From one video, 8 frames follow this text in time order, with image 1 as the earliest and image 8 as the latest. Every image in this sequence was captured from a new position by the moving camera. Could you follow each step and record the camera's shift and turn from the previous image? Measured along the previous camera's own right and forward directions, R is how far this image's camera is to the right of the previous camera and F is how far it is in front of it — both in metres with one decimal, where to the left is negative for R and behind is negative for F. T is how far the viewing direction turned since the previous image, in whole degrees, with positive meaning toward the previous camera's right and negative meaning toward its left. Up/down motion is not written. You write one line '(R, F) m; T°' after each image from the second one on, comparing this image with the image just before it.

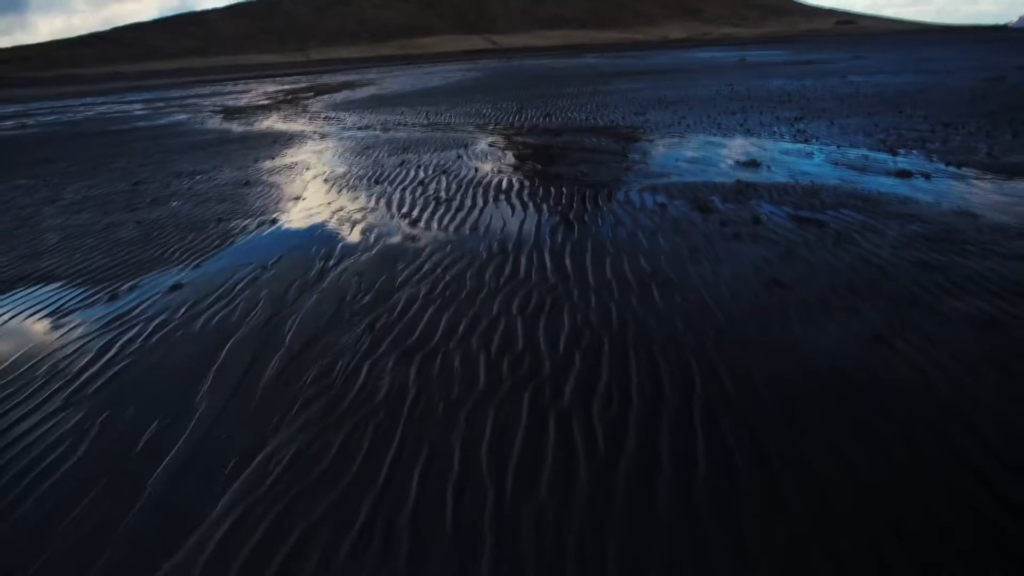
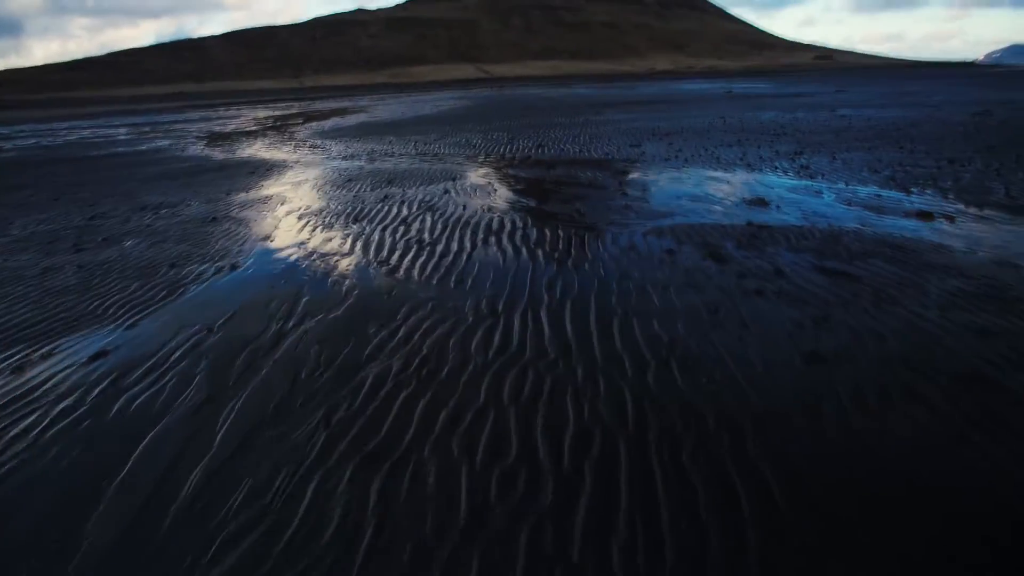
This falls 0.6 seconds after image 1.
(0.0, +0.8) m; +1°
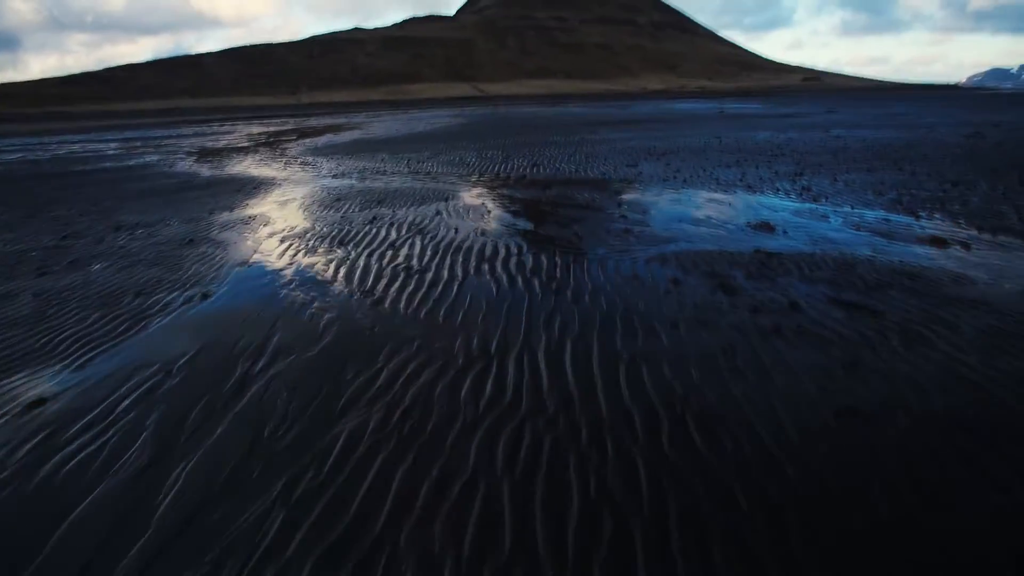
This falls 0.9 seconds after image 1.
(0.0, +0.5) m; +1°
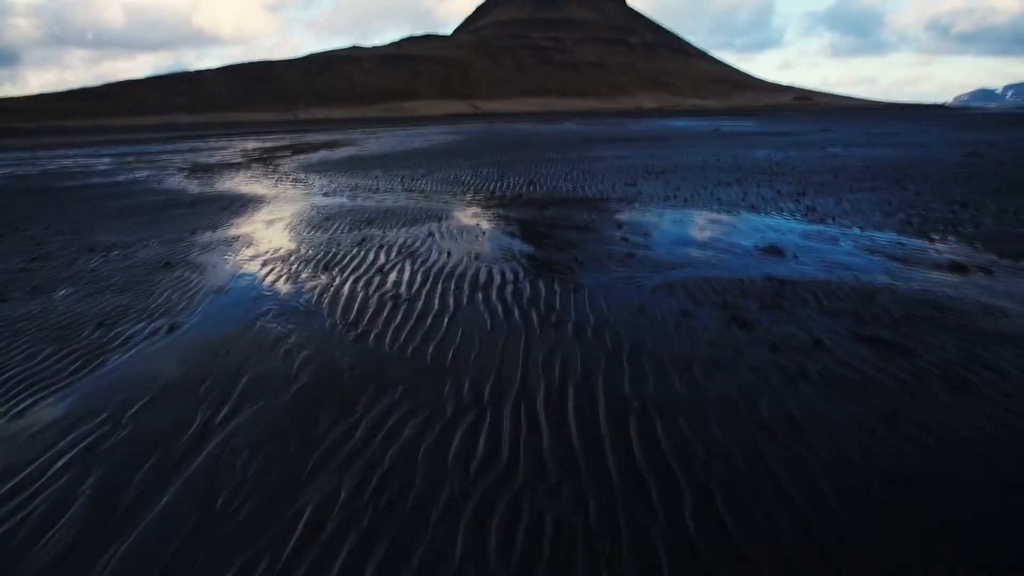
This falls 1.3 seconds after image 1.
(0.0, +0.5) m; +1°
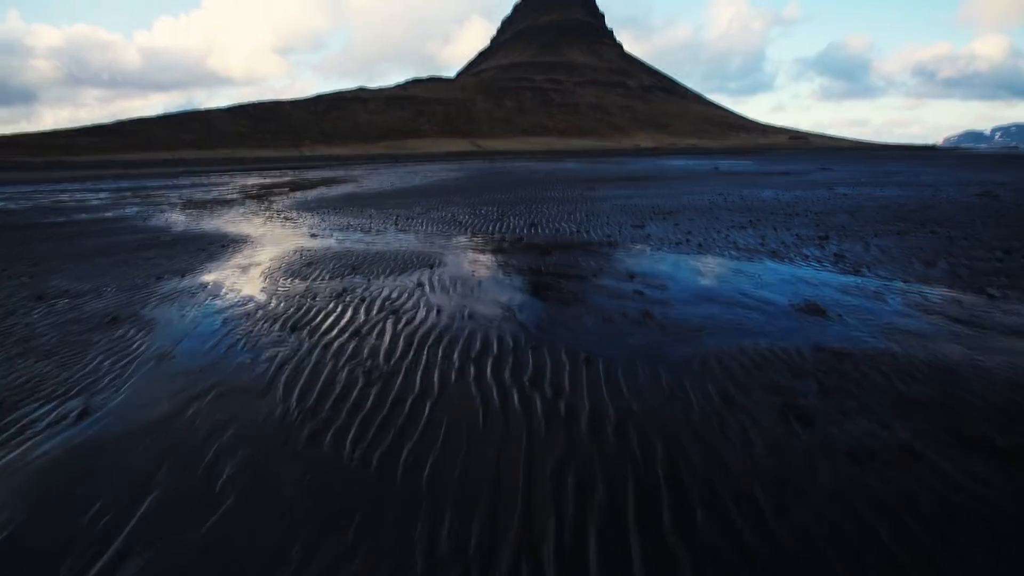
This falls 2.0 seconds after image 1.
(0.0, +1.1) m; 0°
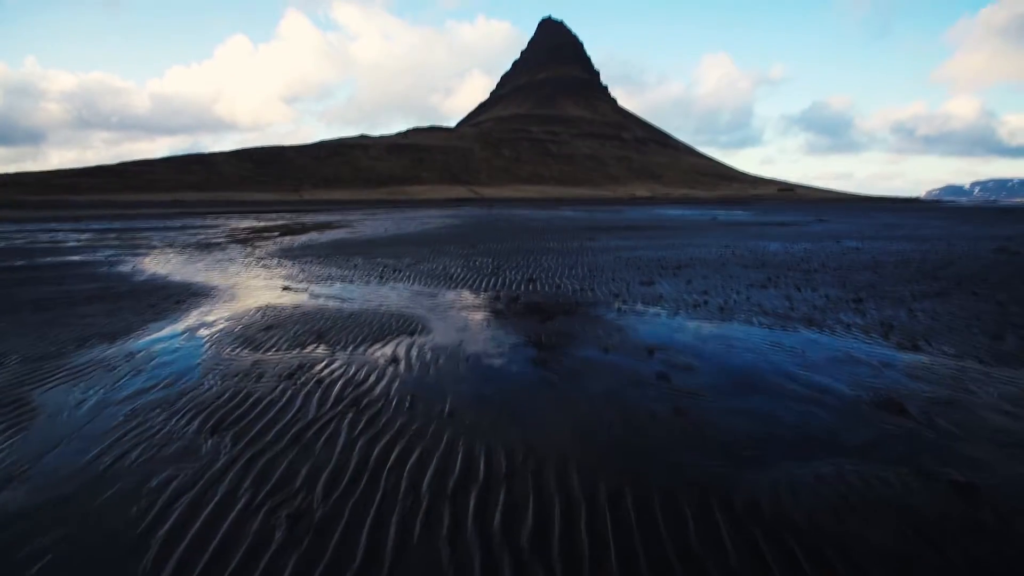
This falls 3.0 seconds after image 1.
(0.0, +1.5) m; +1°
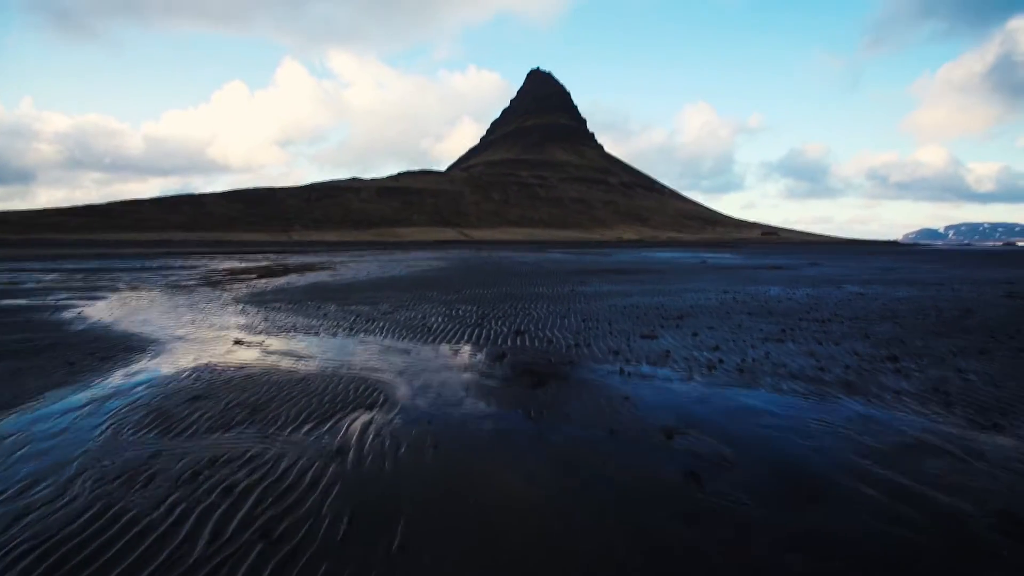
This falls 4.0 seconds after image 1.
(+0.1, +1.5) m; +1°
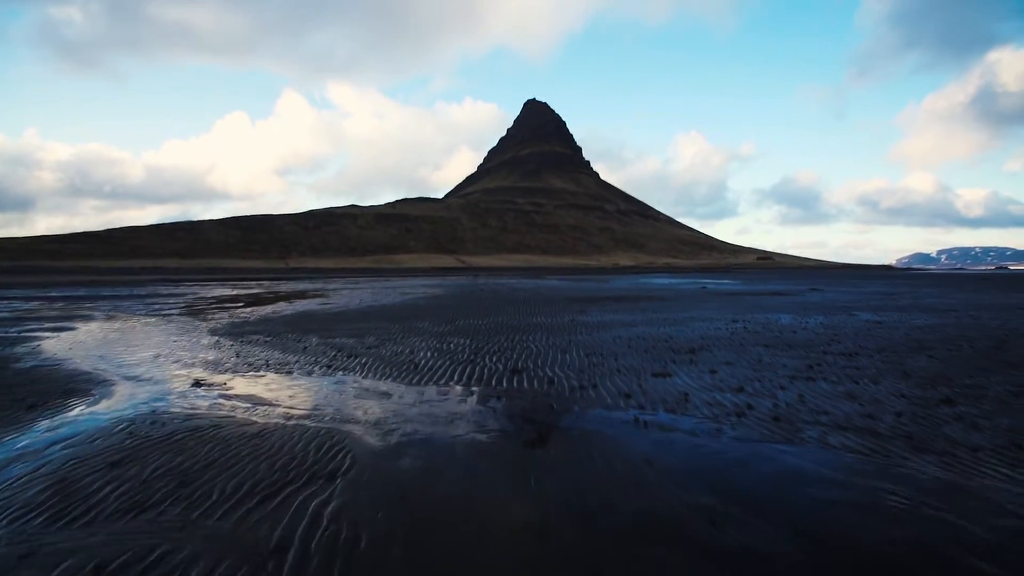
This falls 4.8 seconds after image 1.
(0.0, +1.2) m; 0°
